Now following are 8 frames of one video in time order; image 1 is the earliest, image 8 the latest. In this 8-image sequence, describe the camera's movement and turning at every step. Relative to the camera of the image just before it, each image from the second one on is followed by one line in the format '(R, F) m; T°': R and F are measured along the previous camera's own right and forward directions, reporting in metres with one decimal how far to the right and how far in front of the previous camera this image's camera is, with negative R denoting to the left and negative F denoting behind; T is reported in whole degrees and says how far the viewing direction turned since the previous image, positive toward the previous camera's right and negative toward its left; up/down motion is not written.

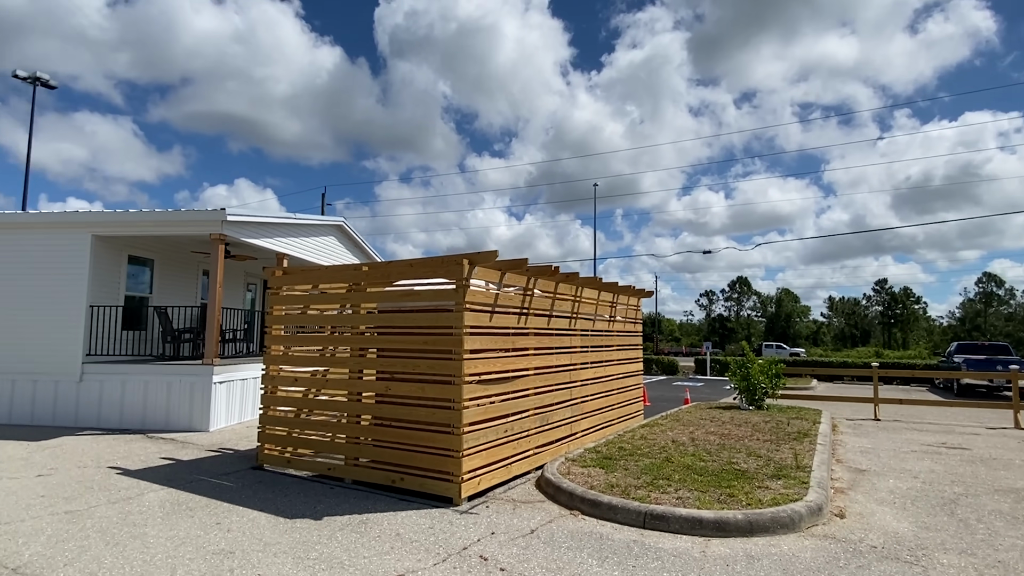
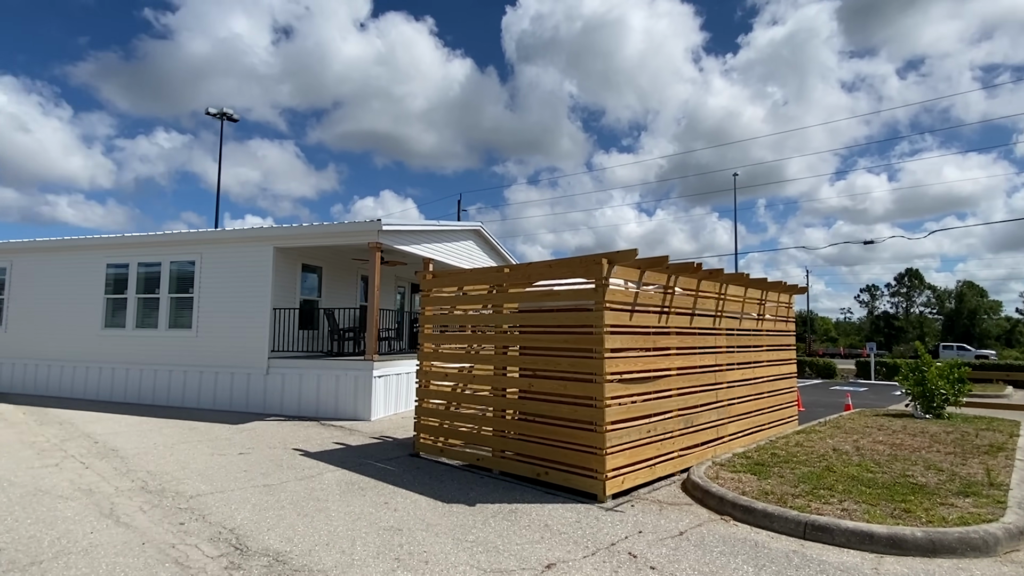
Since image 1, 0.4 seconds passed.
(-0.1, -0.1) m; -13°
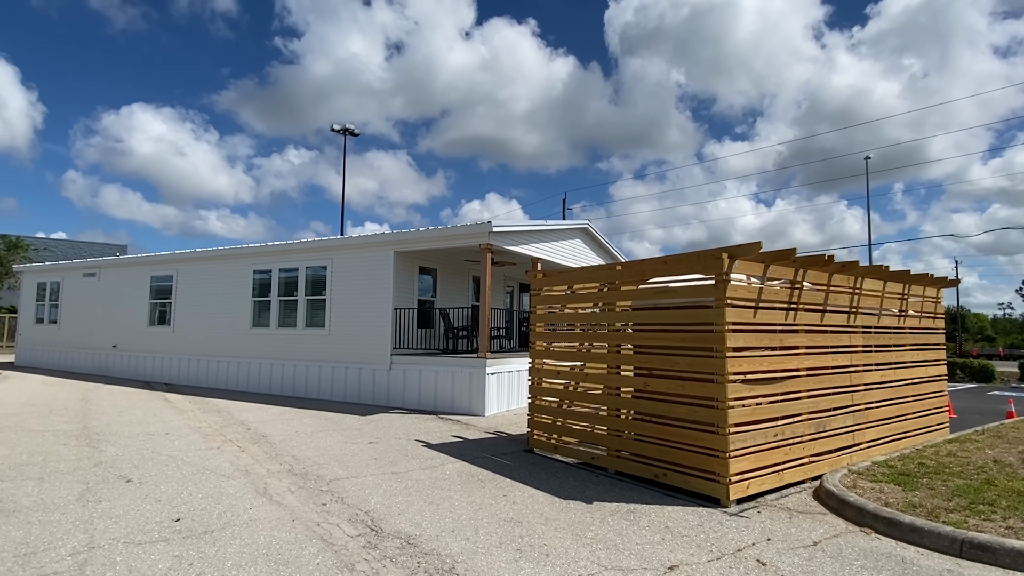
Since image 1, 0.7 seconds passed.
(0.0, 0.0) m; -11°
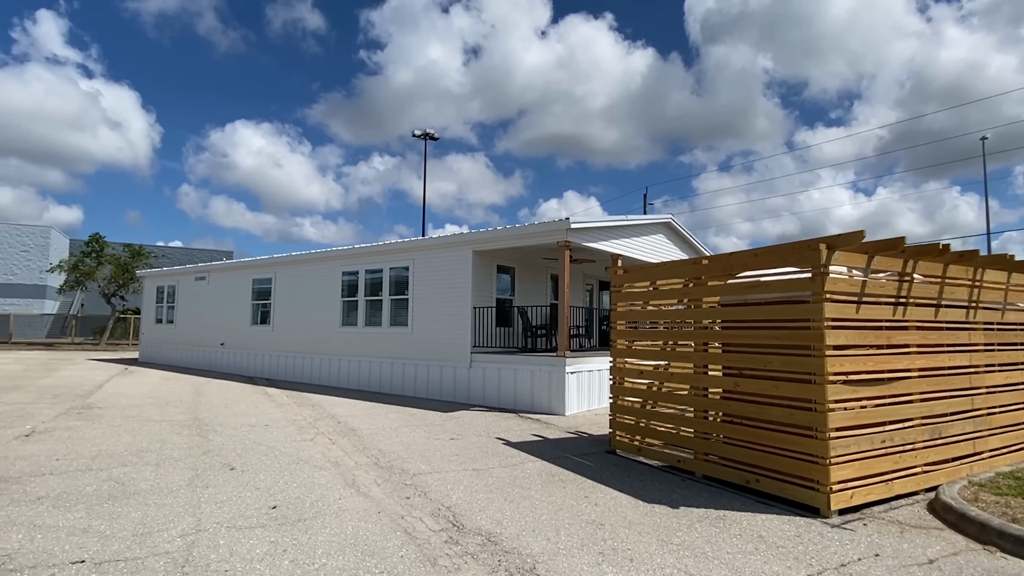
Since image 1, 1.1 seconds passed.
(0.0, 0.0) m; -8°
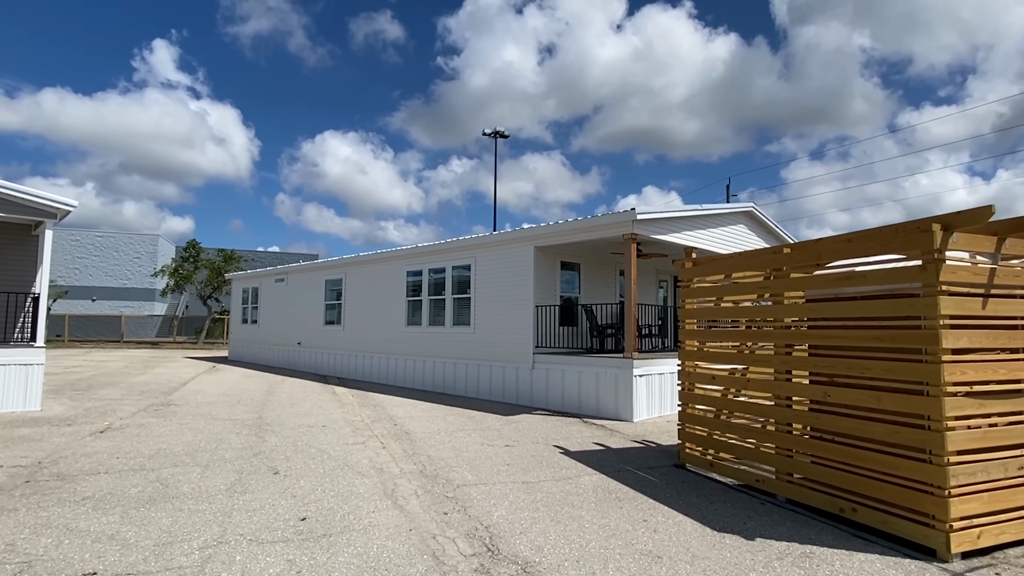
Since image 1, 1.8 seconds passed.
(+0.2, +0.4) m; -8°
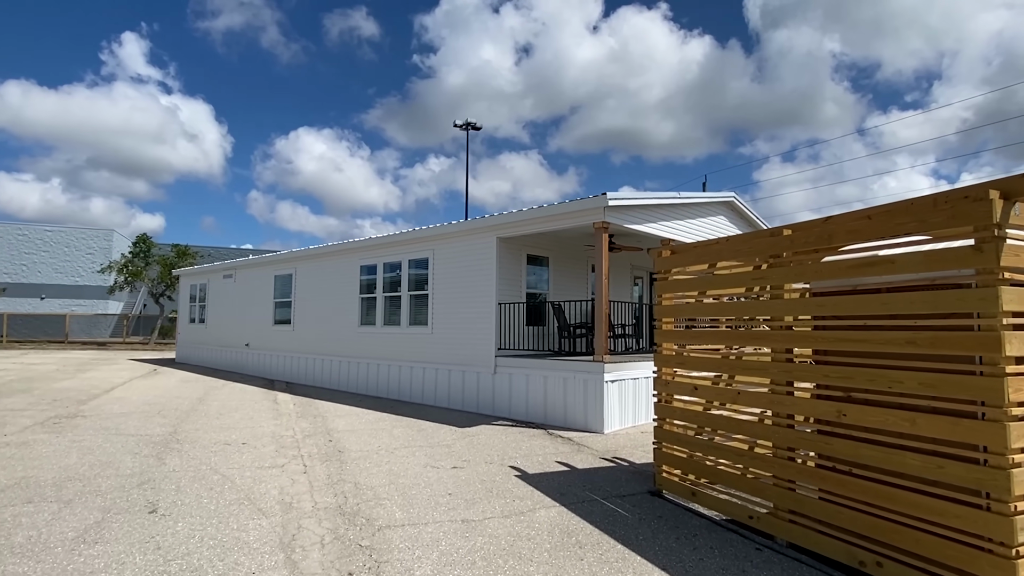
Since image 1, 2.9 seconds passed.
(+0.2, +0.8) m; +2°
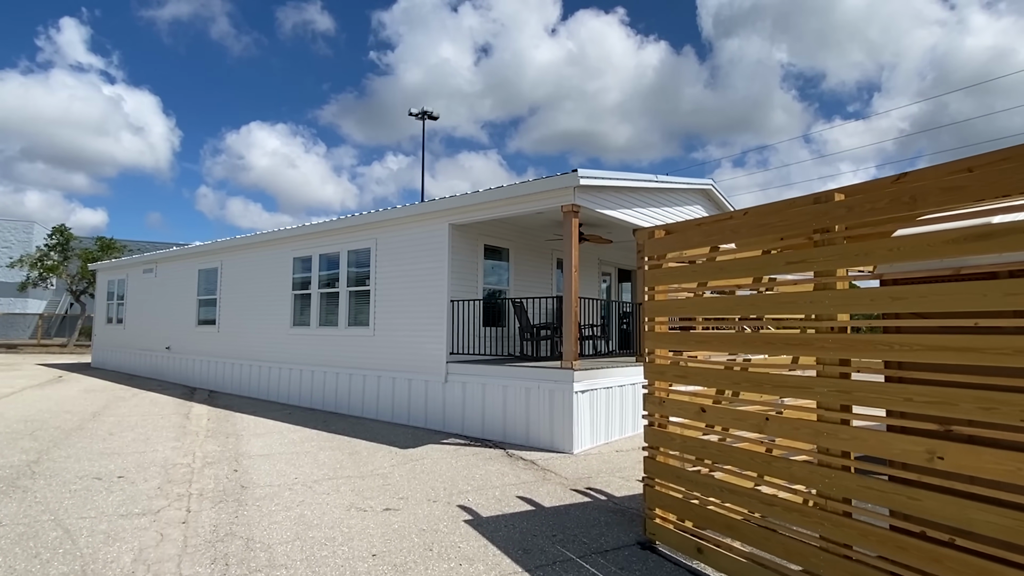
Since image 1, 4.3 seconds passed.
(0.0, +0.9) m; +4°
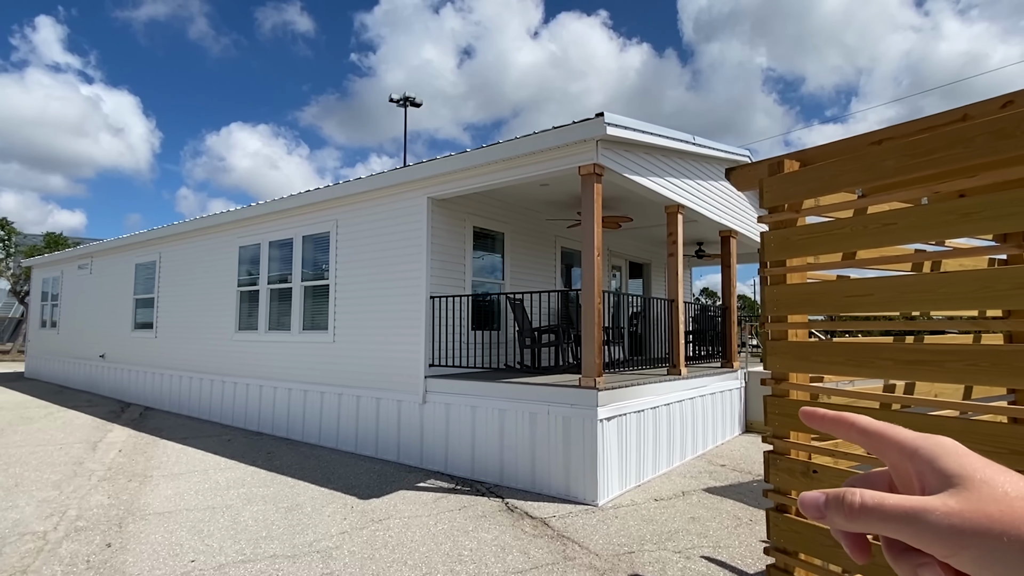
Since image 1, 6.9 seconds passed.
(-0.1, +1.3) m; +2°
